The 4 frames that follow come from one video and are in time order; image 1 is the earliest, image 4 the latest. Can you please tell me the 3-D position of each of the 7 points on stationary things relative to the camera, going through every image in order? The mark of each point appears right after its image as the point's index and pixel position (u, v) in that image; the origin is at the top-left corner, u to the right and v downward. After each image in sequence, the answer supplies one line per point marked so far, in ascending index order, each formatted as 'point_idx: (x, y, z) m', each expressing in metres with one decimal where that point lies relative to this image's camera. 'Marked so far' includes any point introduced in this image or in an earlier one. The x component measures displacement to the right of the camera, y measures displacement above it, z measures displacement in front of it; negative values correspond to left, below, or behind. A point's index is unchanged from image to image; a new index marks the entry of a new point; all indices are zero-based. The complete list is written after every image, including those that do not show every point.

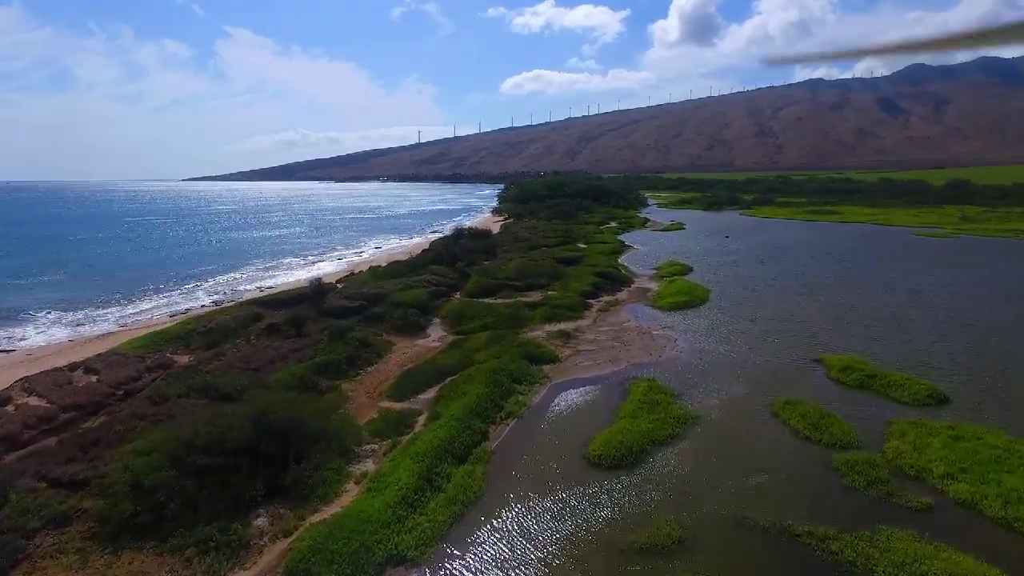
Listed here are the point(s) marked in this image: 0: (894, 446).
0: (+10.2, -4.2, +16.5) m
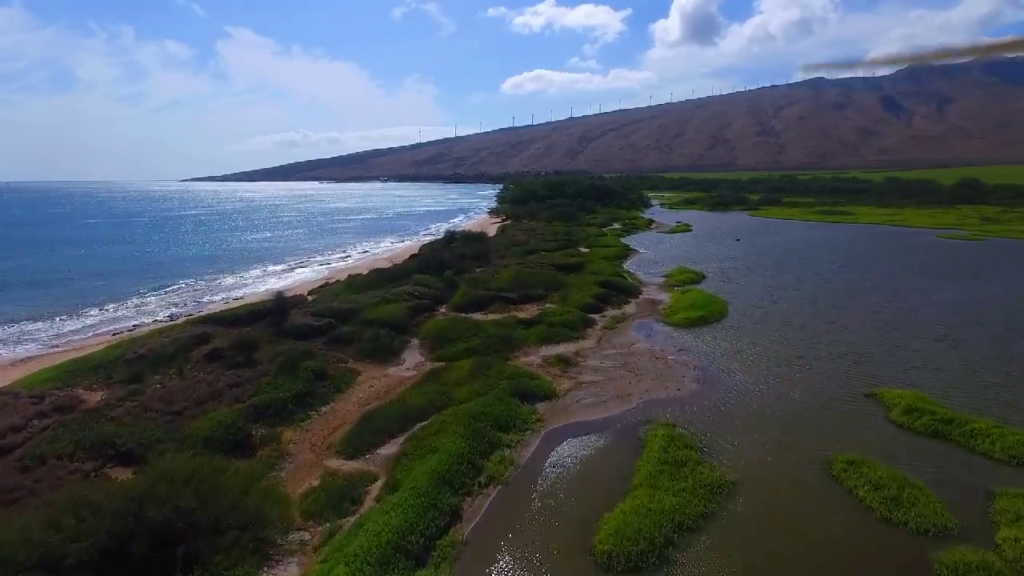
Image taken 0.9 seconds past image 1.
0: (+9.7, -4.9, +12.1) m
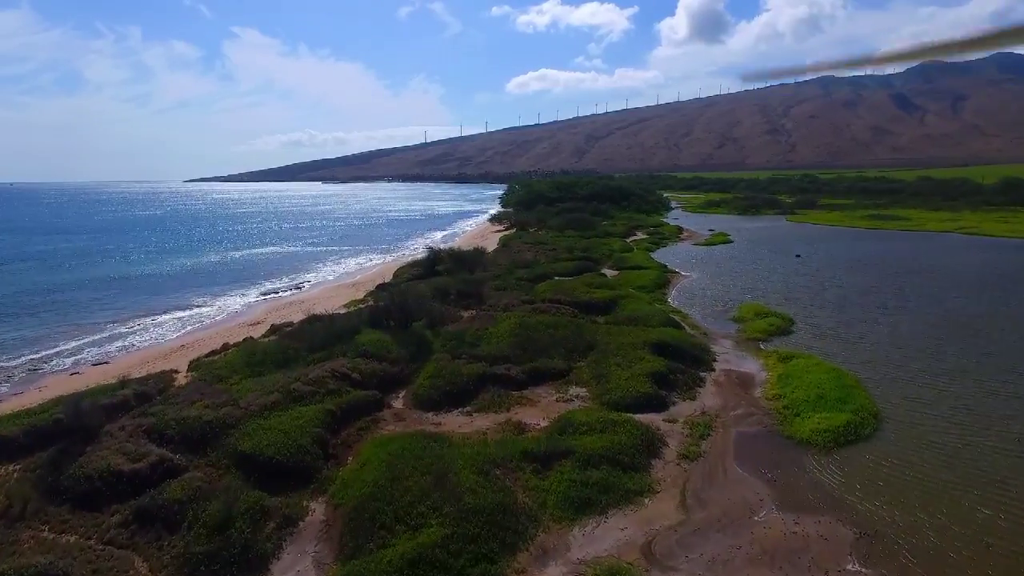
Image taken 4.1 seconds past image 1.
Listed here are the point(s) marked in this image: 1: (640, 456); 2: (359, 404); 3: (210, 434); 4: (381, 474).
0: (+9.6, -7.3, -1.4) m
1: (+3.2, -4.2, +15.7) m
2: (-4.5, -3.3, +18.2) m
3: (-7.6, -3.6, +15.8) m
4: (-2.9, -4.2, +13.9) m
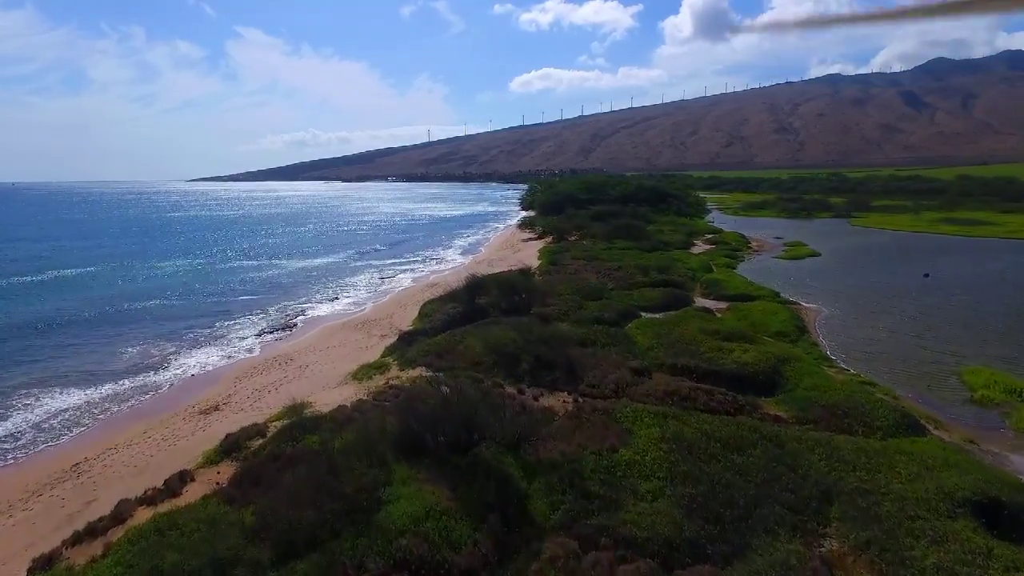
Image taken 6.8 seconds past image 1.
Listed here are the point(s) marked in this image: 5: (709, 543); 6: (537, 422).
0: (+12.9, -9.4, -13.2) m
1: (+6.6, -6.2, +3.9) m
2: (-1.1, -5.3, +6.4) m
3: (-4.2, -5.6, +4.0) m
4: (+0.5, -6.2, +2.1) m
5: (+3.5, -4.4, +11.2) m
6: (+0.6, -3.1, +15.8) m
